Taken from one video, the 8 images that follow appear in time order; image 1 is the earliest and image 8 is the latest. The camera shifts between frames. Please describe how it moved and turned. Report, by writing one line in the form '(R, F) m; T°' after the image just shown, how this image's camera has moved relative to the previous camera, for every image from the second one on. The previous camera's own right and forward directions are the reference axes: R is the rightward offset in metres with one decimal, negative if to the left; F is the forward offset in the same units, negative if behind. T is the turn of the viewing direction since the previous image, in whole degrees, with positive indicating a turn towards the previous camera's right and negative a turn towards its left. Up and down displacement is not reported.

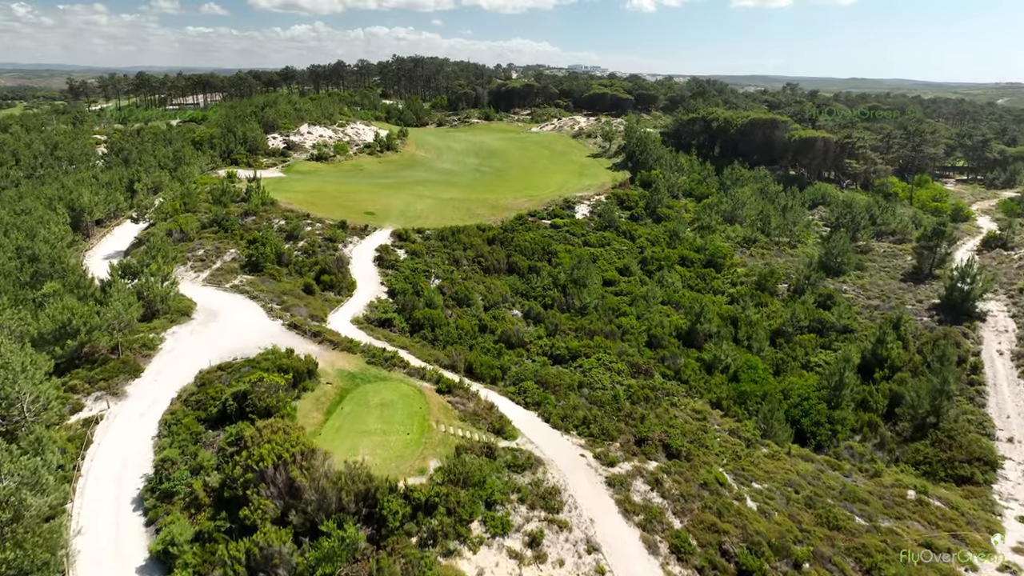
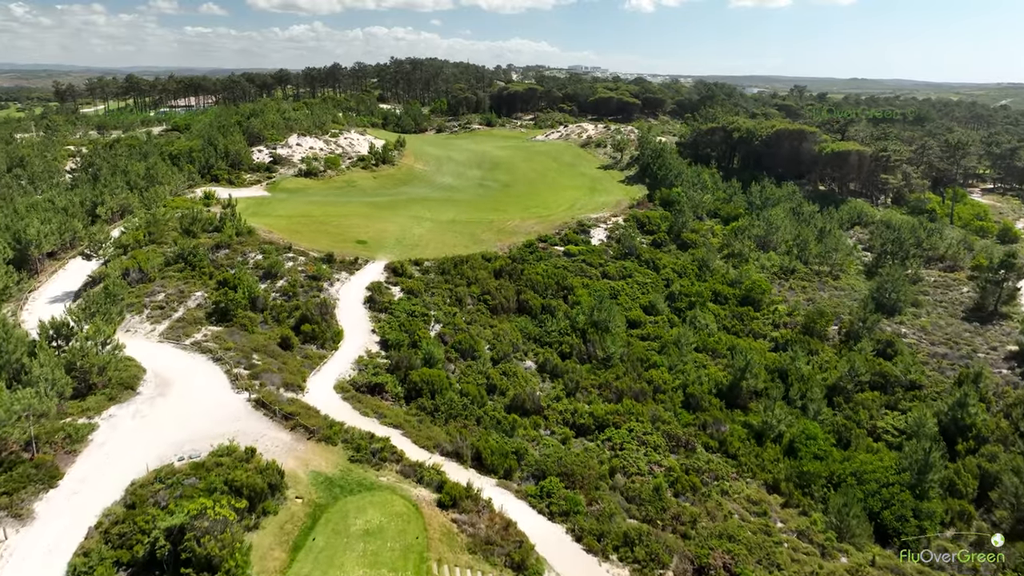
(-0.6, +5.3) m; 0°
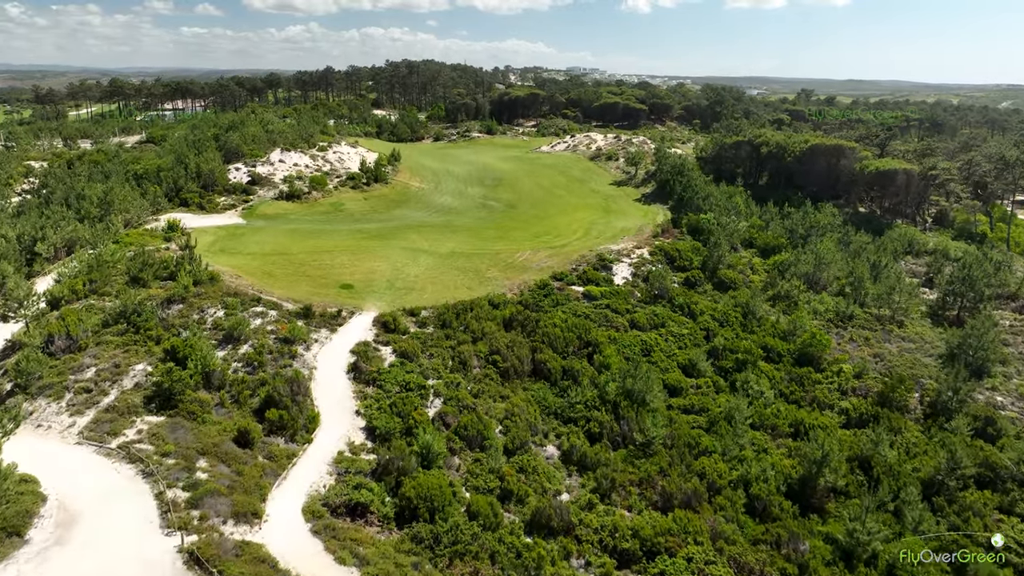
(-0.8, +6.3) m; 0°
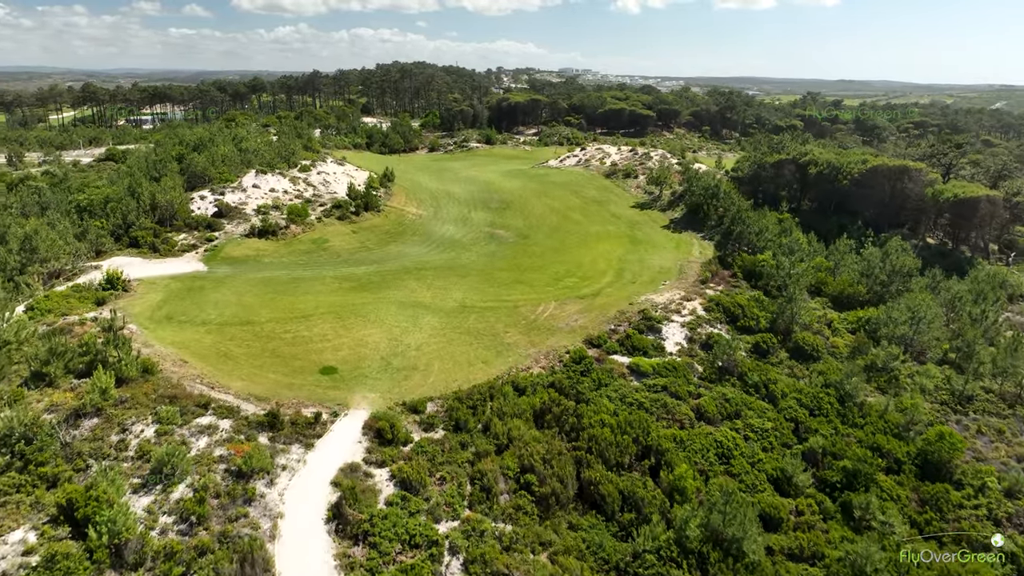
(-1.5, +8.2) m; +1°
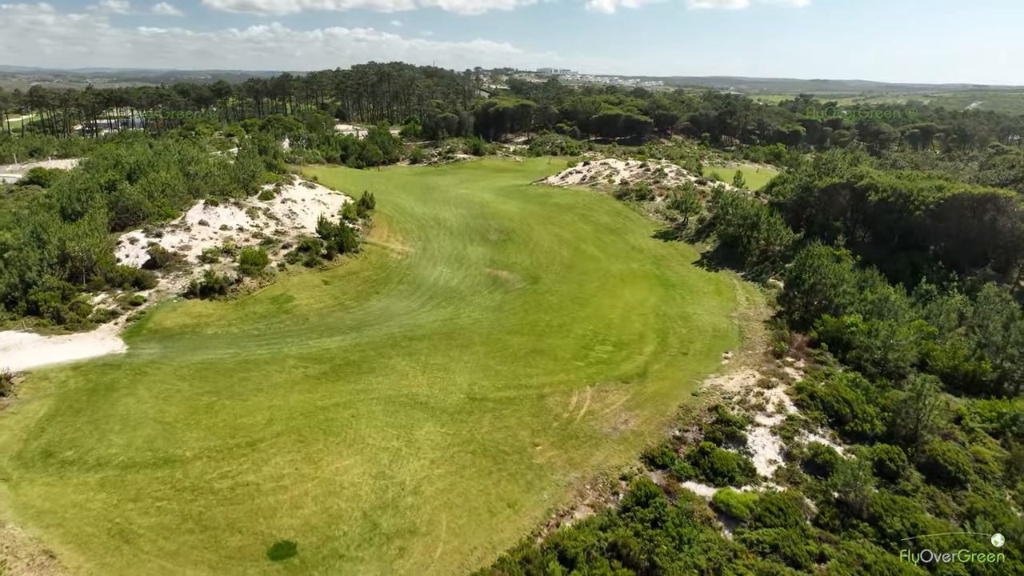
(-1.7, +9.2) m; +2°
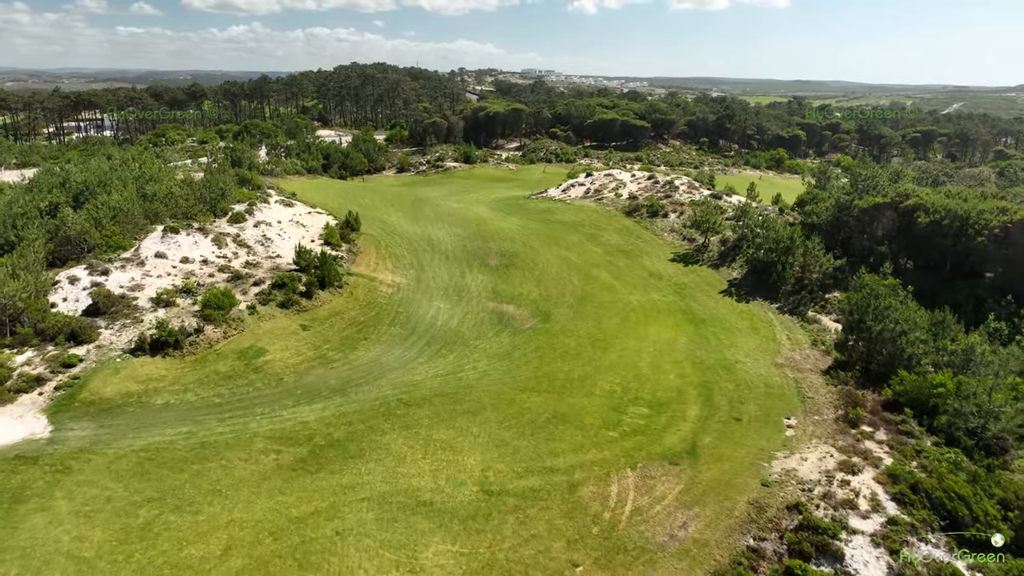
(-1.2, +5.5) m; +1°
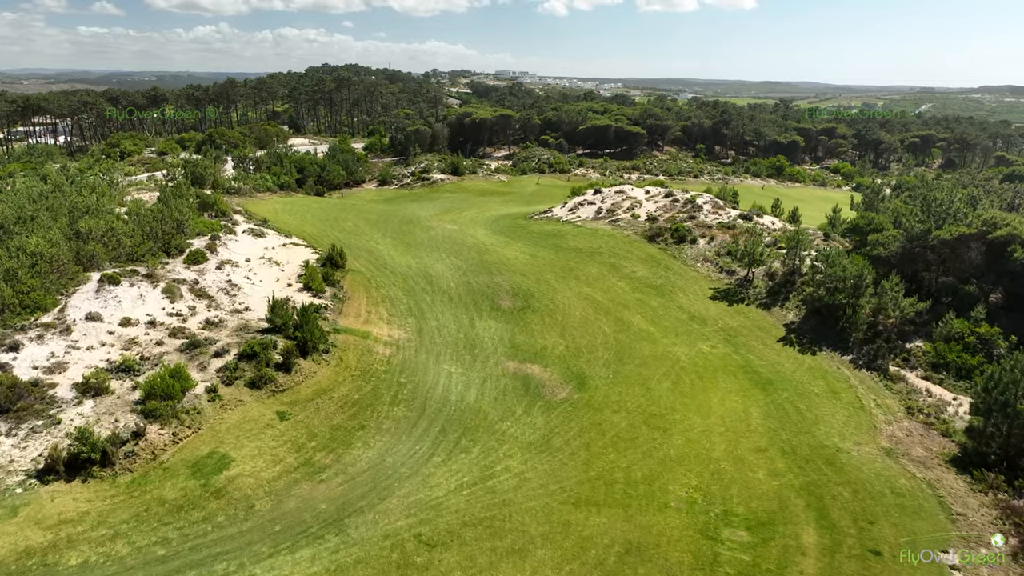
(-2.3, +7.3) m; +2°
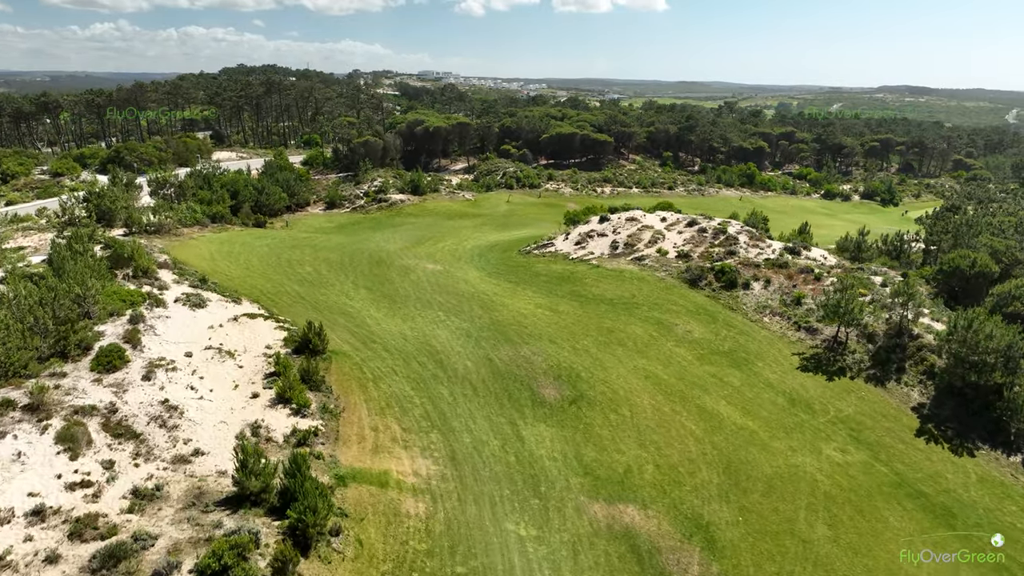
(-4.8, +10.4) m; +6°
